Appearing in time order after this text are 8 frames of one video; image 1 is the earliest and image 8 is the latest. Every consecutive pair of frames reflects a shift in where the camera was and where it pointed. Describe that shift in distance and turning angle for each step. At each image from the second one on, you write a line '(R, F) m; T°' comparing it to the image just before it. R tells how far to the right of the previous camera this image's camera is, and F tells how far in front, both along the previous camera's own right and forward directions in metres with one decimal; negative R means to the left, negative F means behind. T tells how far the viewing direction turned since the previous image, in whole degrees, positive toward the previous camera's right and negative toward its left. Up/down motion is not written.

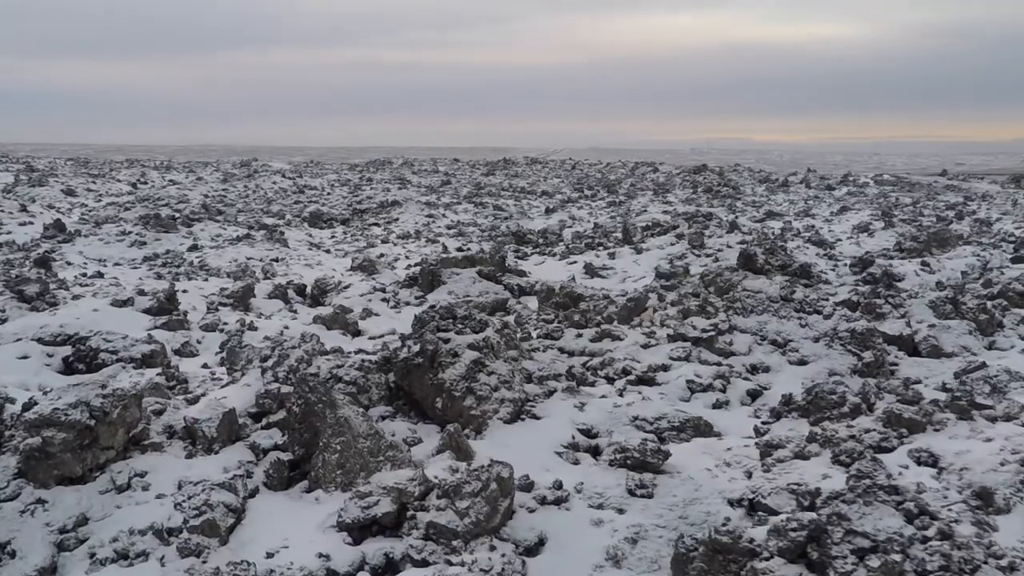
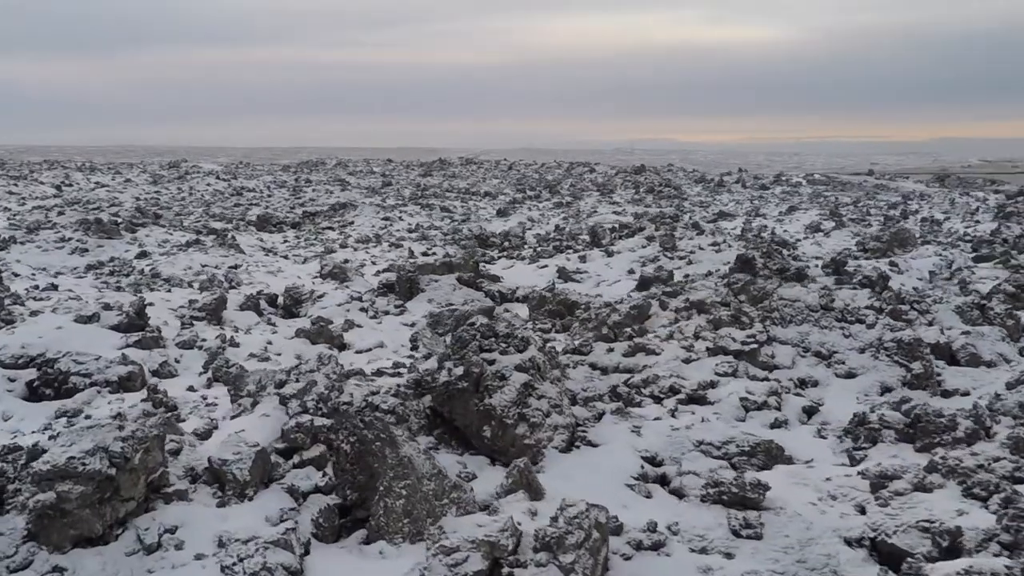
(-0.9, +0.7) m; +4°
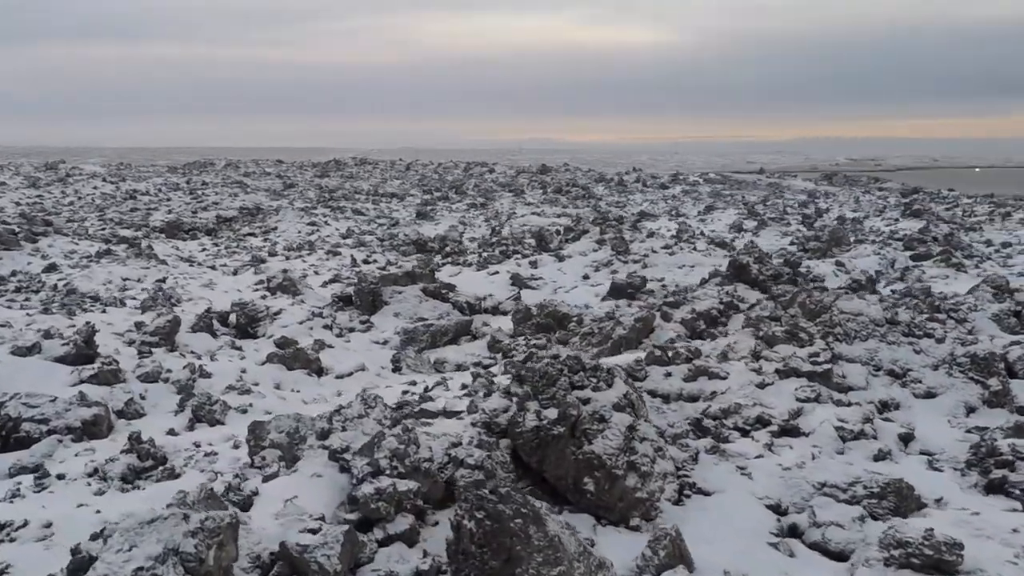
(-1.3, +1.1) m; +7°
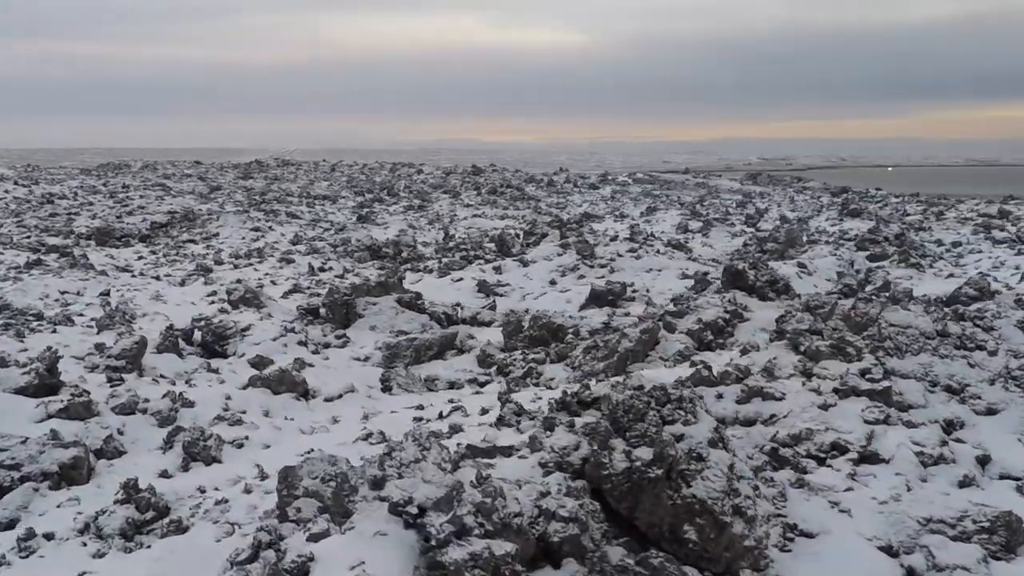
(-0.9, +0.7) m; +5°
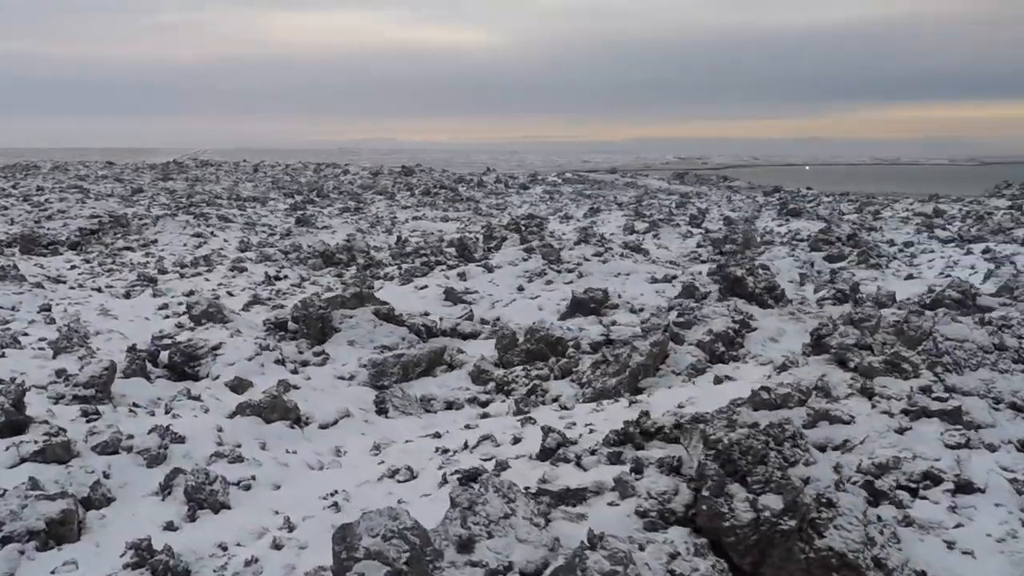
(-0.9, +0.7) m; +5°
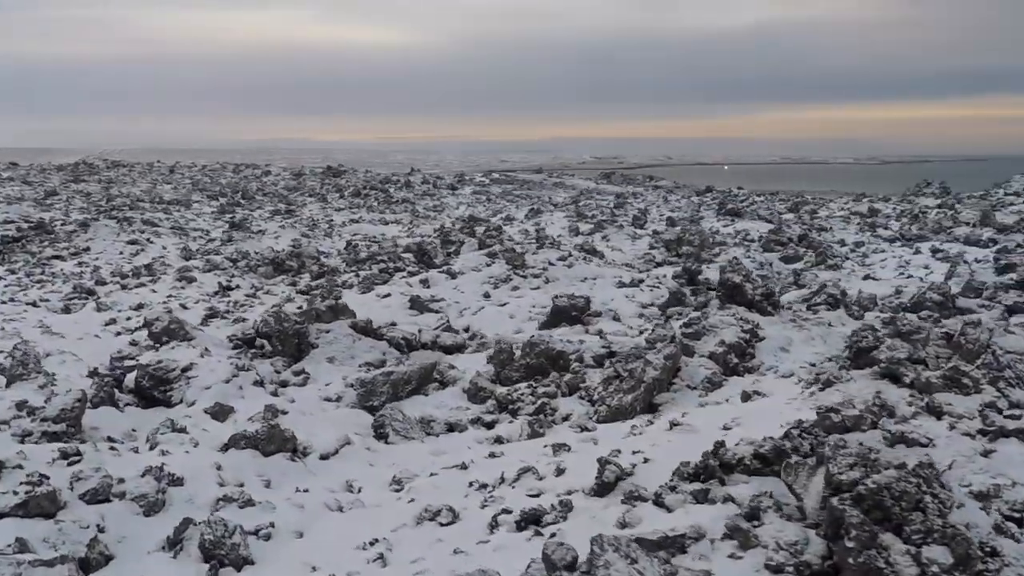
(-0.9, +0.7) m; +5°
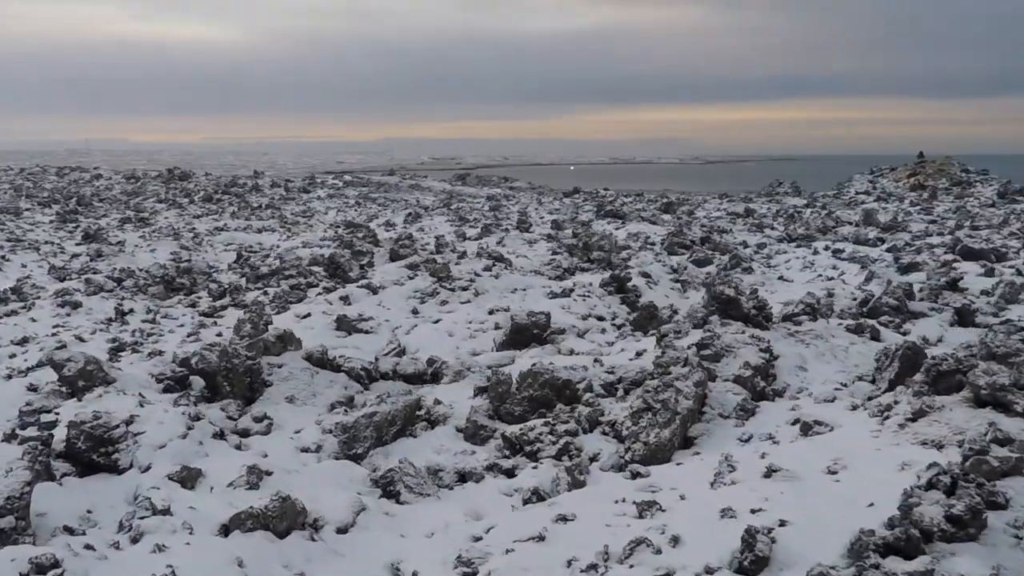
(-1.5, +1.3) m; +10°
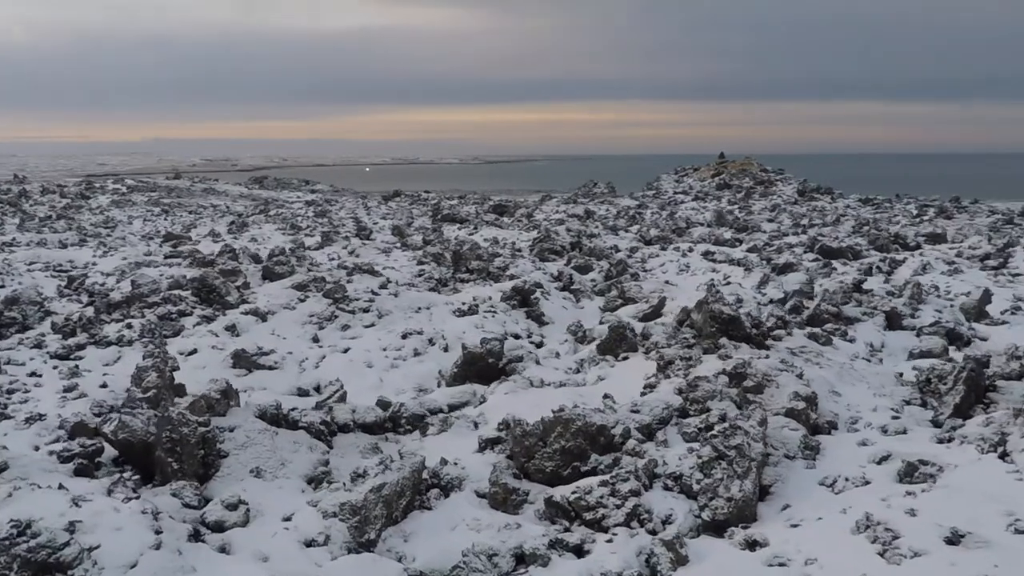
(-1.9, +1.7) m; +13°
